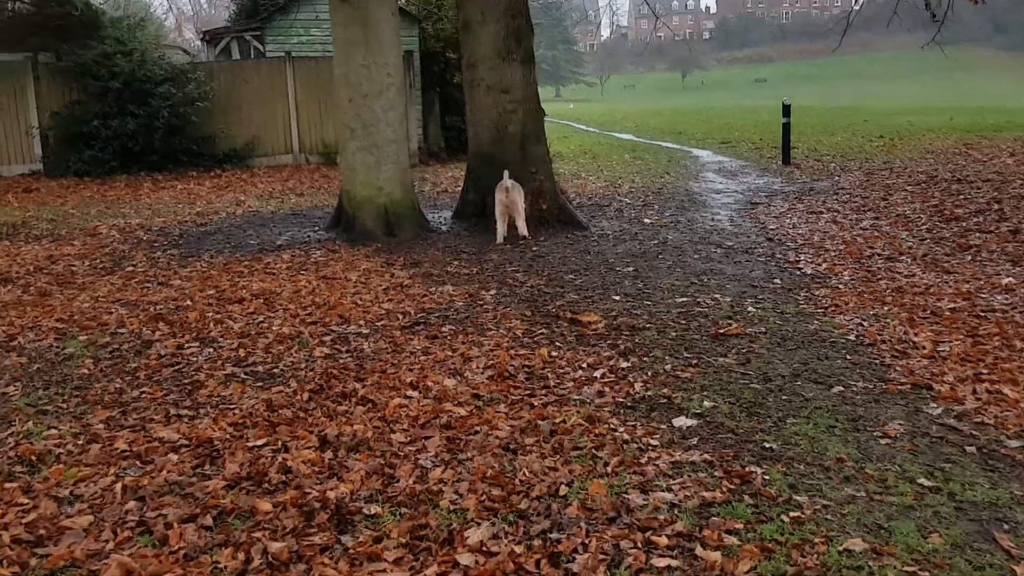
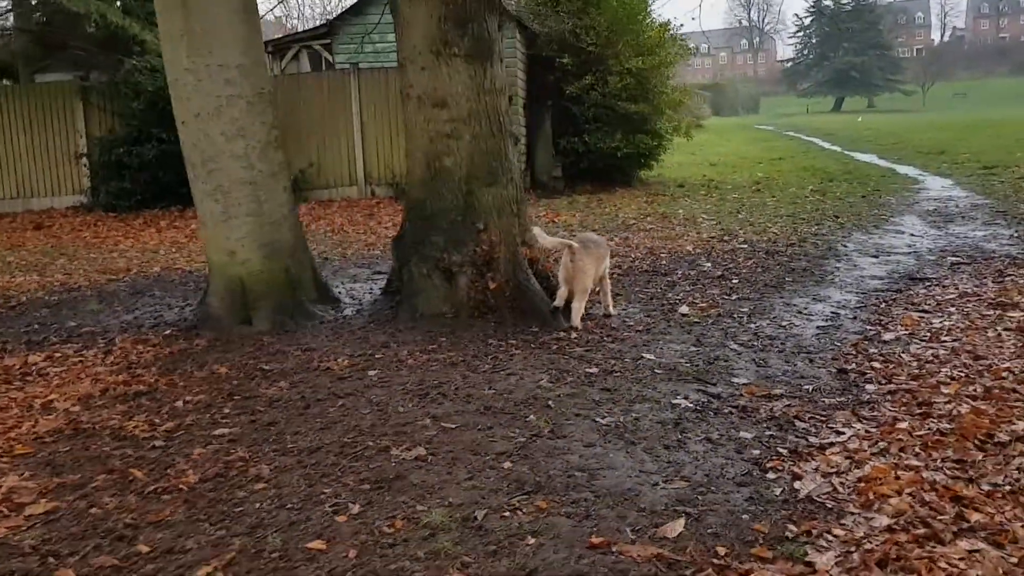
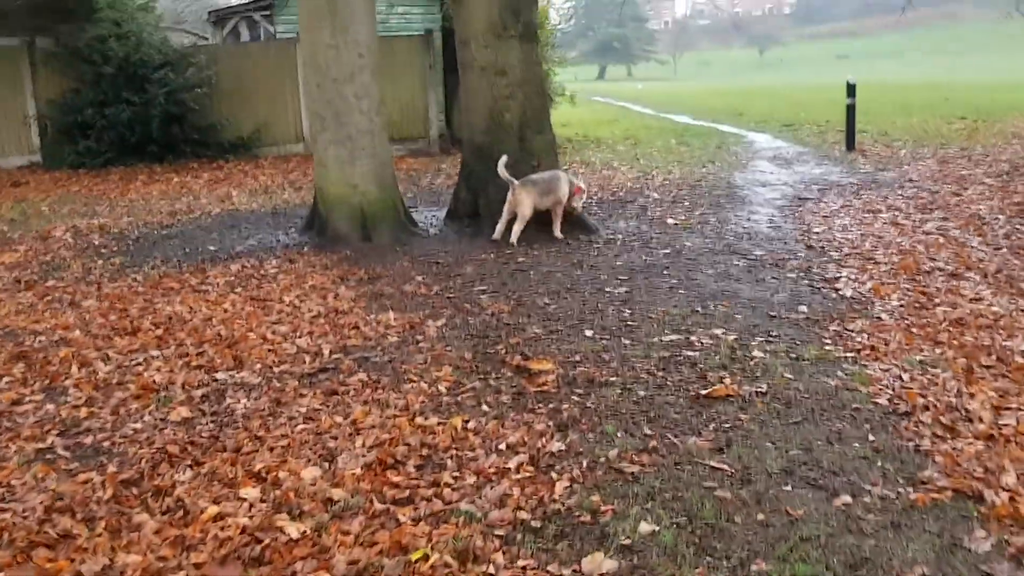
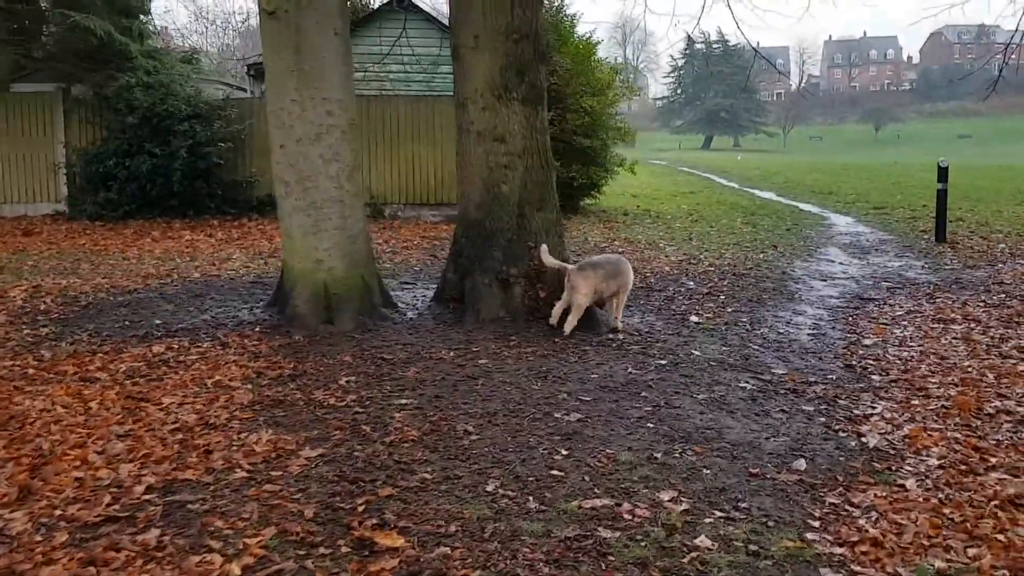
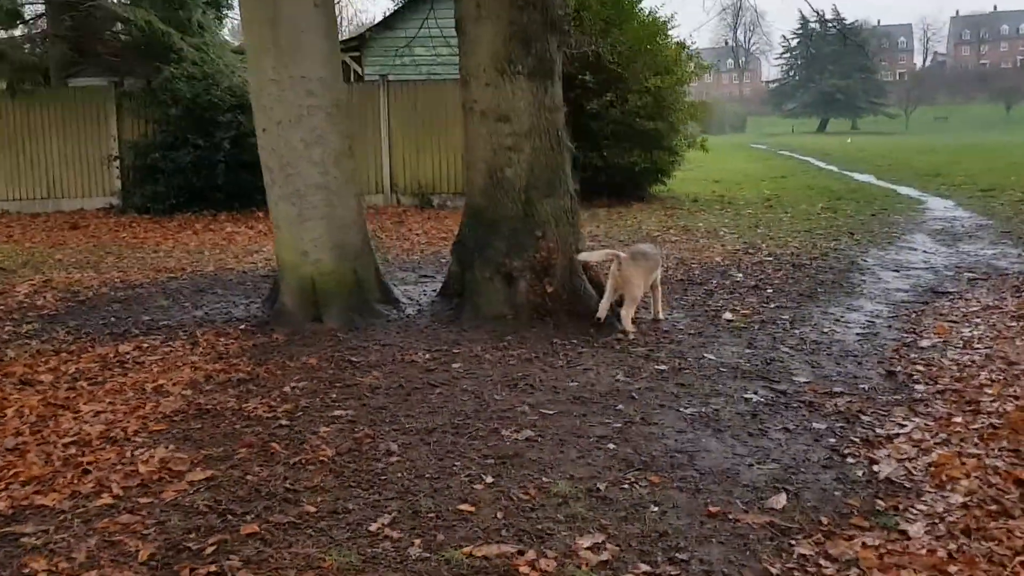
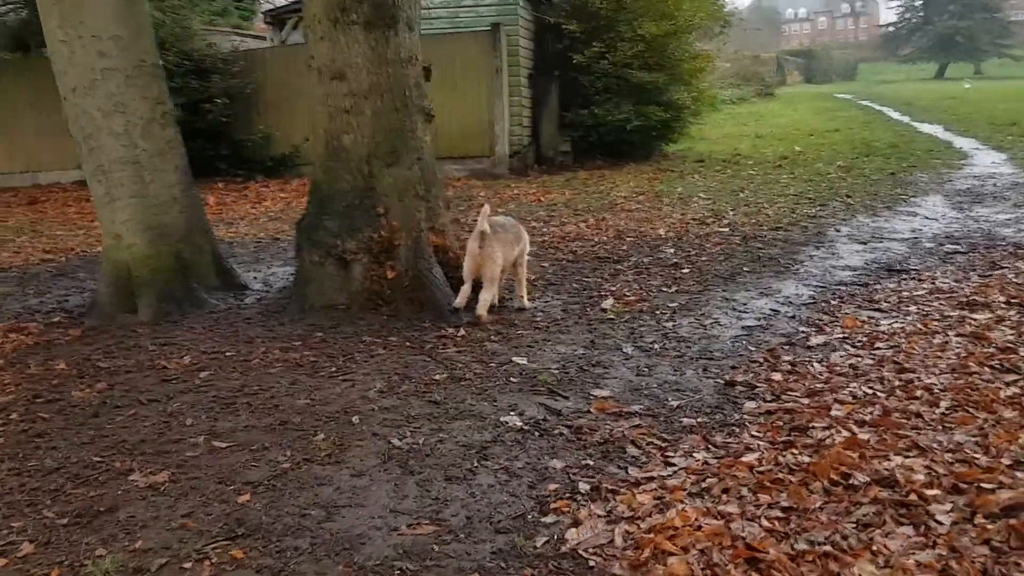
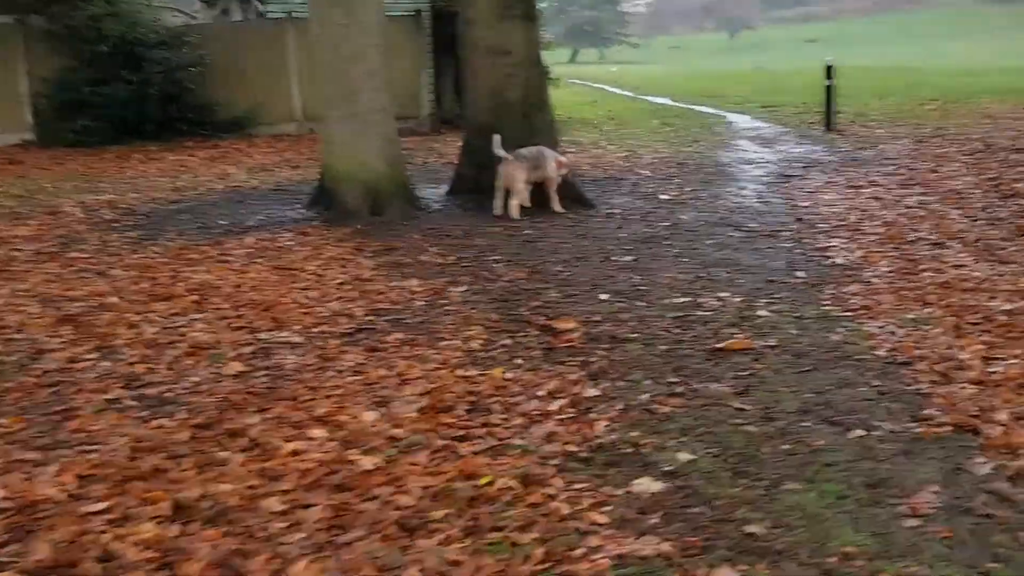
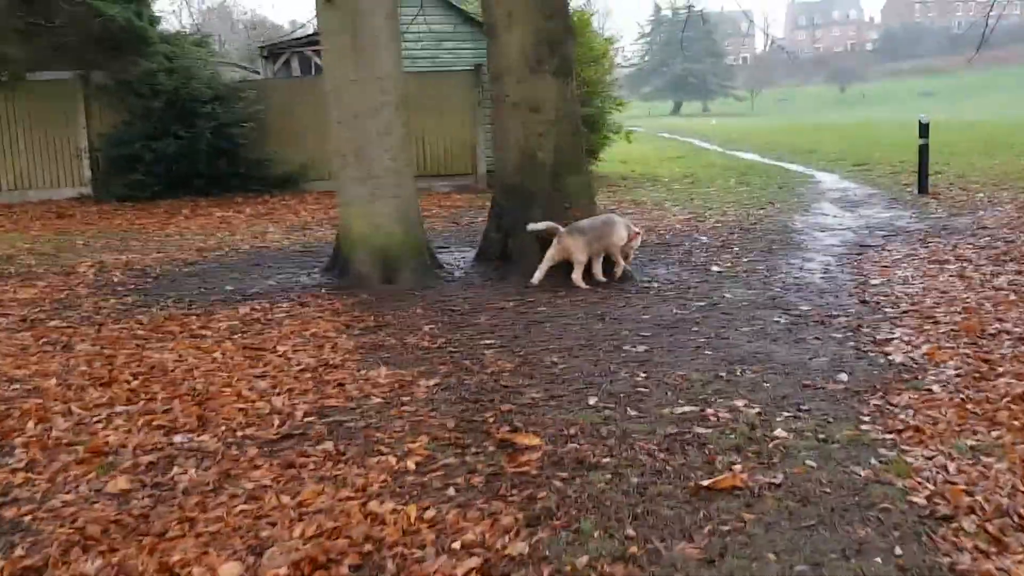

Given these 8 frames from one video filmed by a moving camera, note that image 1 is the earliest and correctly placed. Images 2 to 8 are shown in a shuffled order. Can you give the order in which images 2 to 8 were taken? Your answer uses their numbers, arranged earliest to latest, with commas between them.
7, 3, 8, 4, 5, 2, 6
